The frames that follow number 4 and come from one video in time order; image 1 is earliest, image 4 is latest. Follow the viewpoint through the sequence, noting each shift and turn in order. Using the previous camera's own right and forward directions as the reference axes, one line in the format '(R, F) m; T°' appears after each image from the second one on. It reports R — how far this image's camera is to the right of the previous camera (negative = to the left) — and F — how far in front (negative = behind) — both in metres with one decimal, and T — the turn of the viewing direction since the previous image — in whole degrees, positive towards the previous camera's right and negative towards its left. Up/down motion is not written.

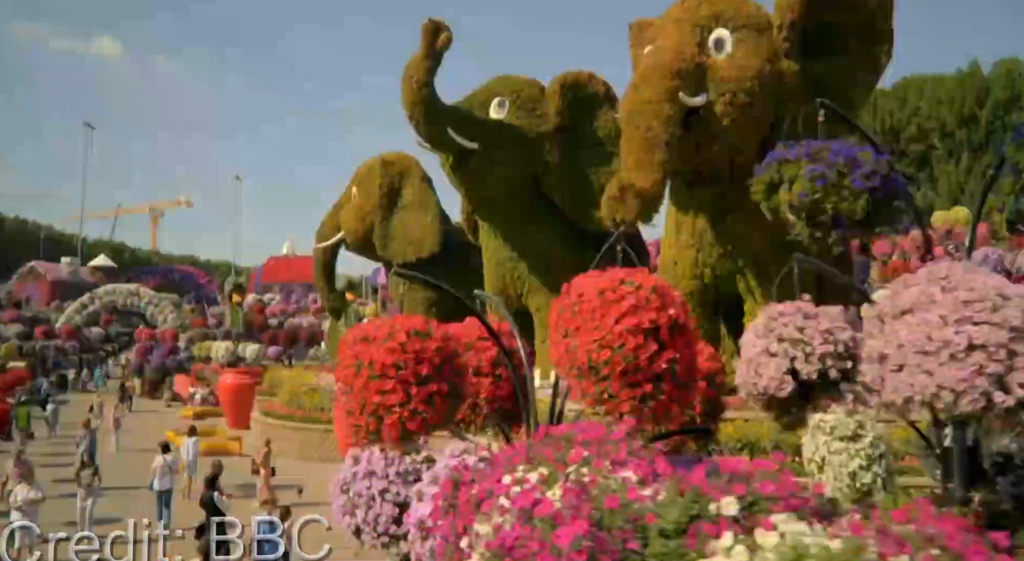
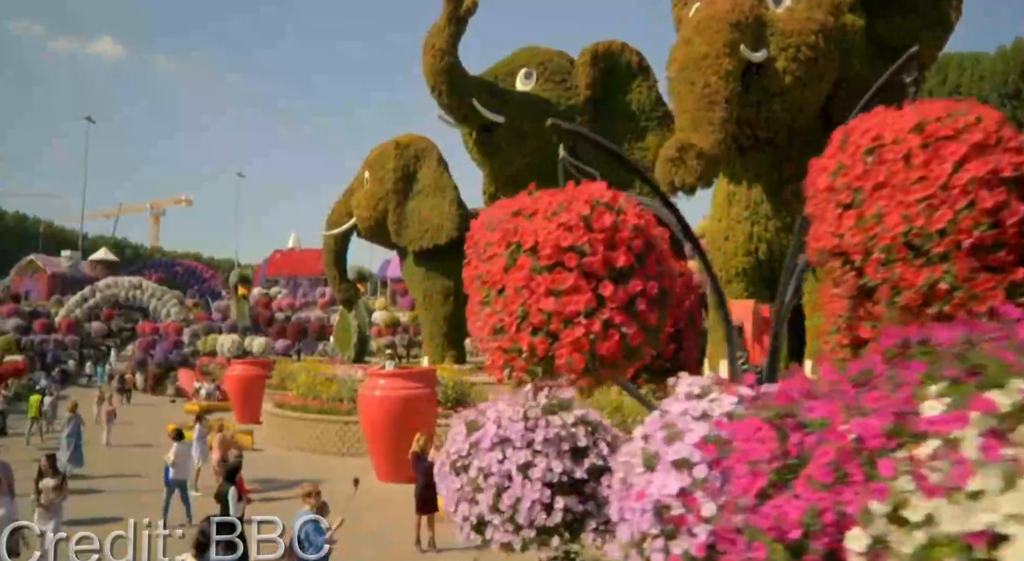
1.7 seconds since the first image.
(-0.5, +1.1) m; 0°
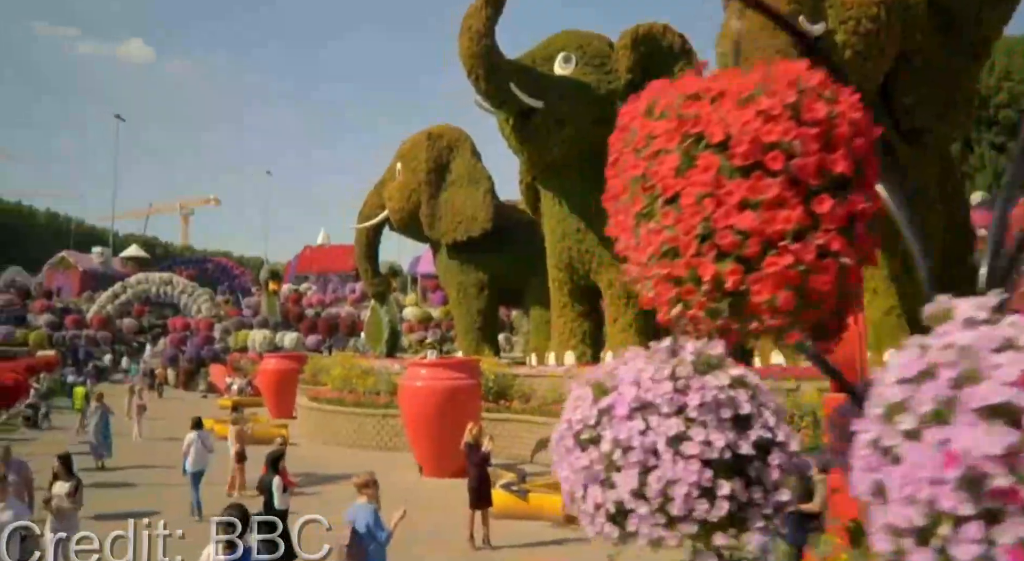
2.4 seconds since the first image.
(-0.2, +0.4) m; -2°
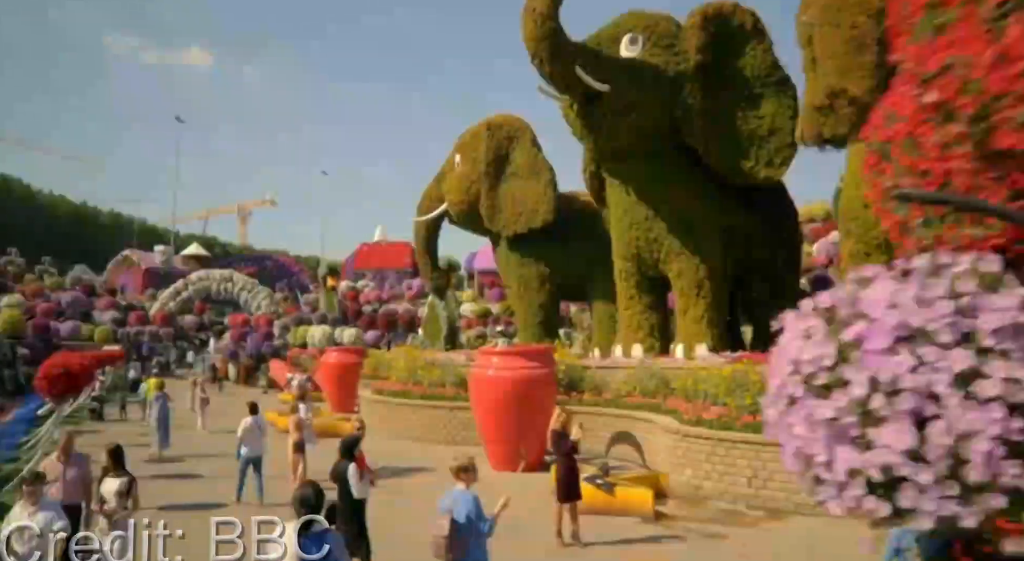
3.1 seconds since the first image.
(-0.2, +0.4) m; -3°
